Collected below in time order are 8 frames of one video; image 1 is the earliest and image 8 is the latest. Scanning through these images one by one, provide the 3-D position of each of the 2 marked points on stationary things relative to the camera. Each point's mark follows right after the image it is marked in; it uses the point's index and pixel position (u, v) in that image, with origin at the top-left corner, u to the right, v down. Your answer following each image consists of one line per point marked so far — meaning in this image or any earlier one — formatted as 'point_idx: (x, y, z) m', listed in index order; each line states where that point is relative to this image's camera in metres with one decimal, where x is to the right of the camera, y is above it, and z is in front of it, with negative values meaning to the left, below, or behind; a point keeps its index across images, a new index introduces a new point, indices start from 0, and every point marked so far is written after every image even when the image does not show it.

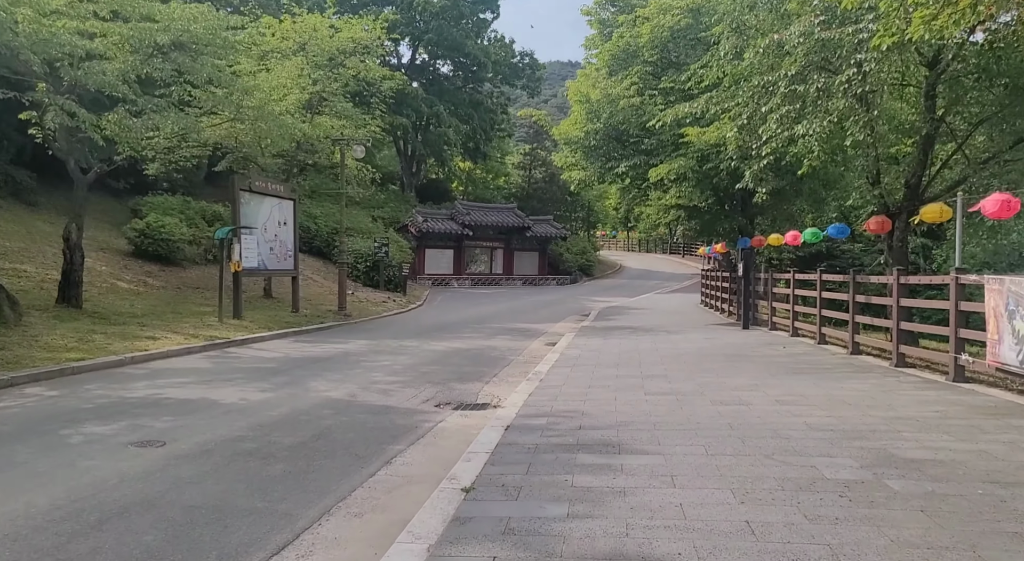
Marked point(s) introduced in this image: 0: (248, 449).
0: (-2.0, -1.3, +6.6) m
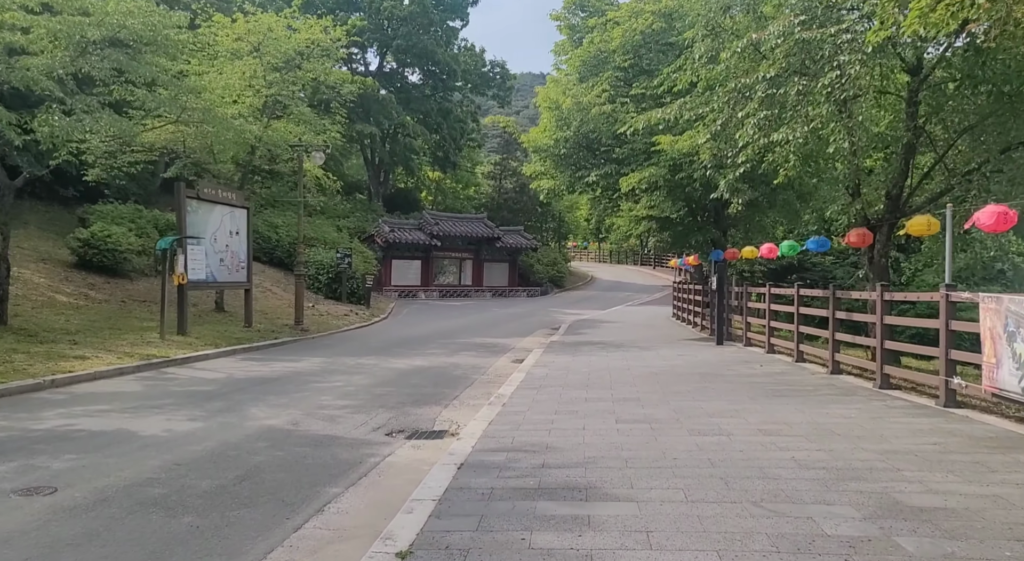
0: (-2.3, -1.4, +5.7) m
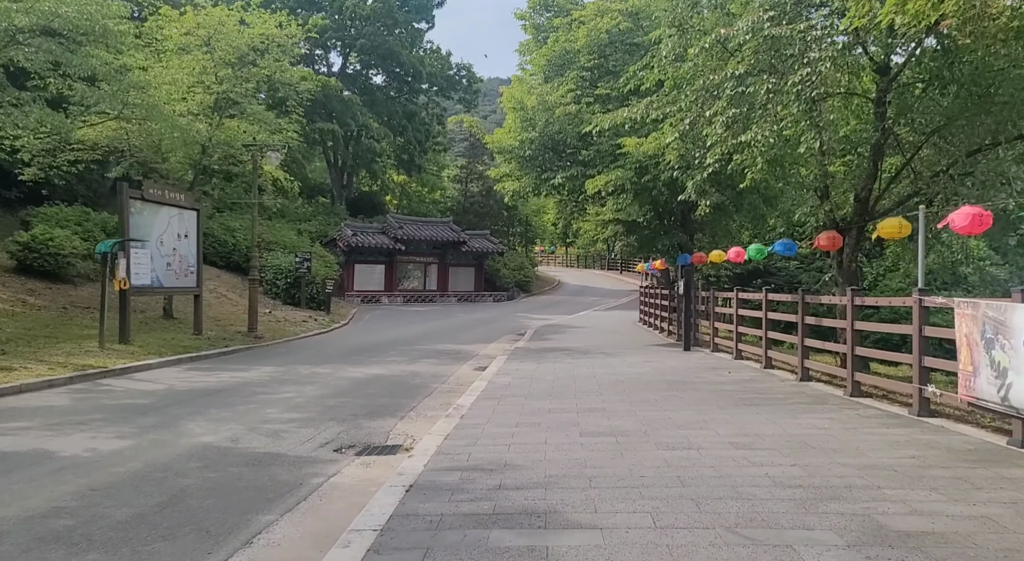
0: (-2.6, -1.4, +5.1) m
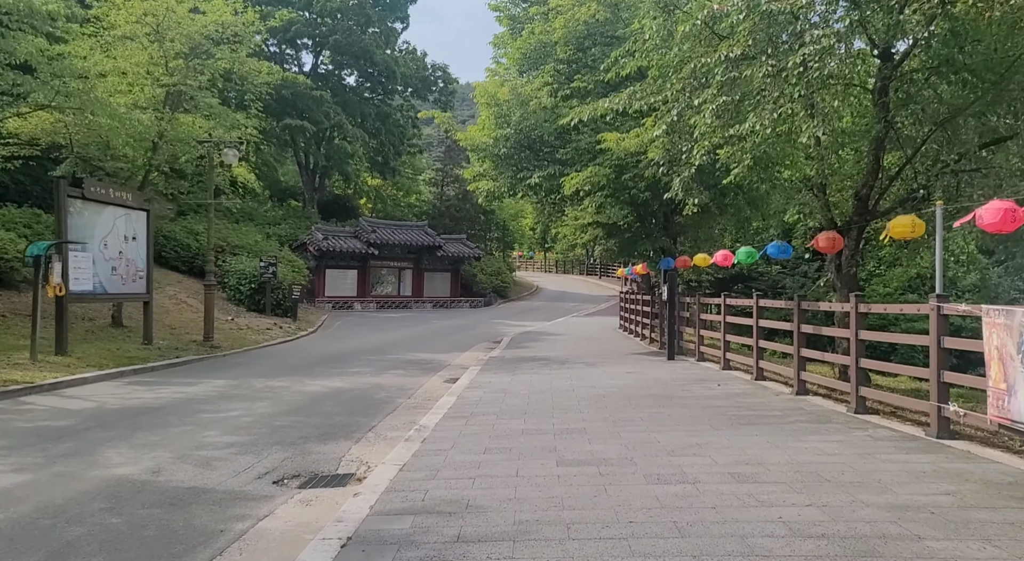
0: (-2.8, -1.4, +3.9) m
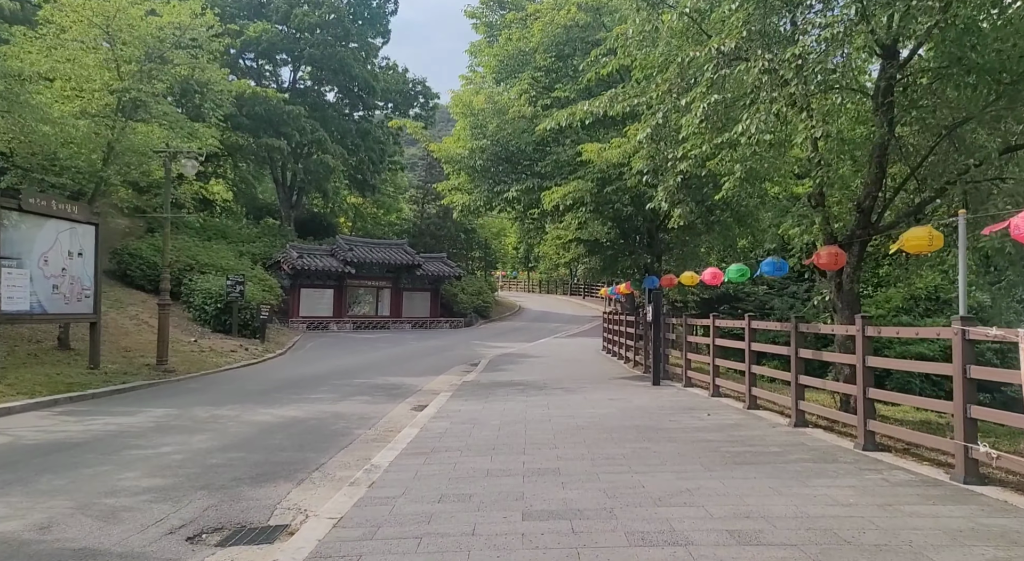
0: (-3.0, -1.5, +2.7) m
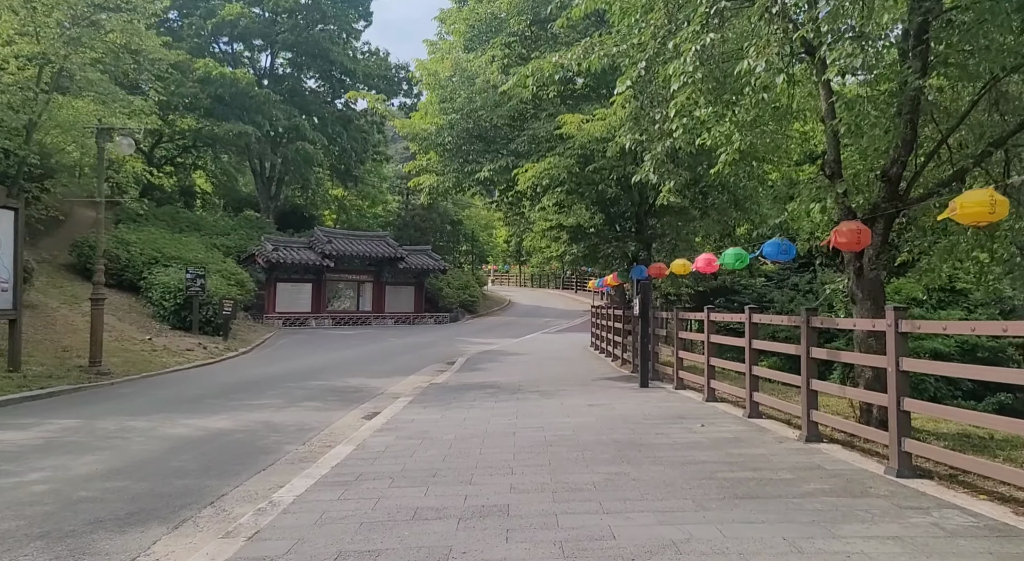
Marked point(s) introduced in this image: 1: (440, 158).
0: (-3.4, -1.4, +0.8) m
1: (-1.4, +2.3, +17.2) m
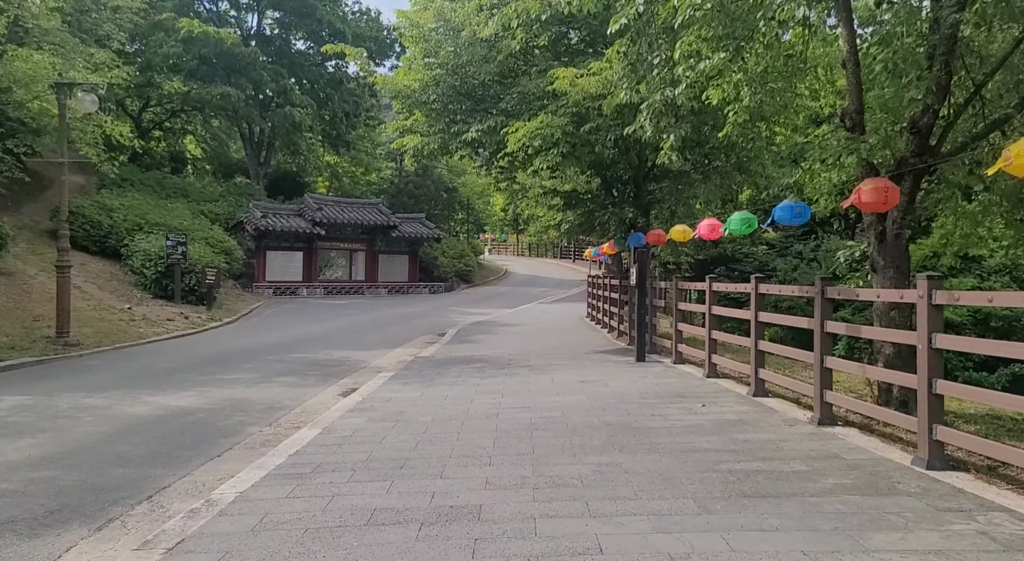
0: (-3.6, -1.4, 0.0) m
1: (-1.6, +2.9, +16.2) m
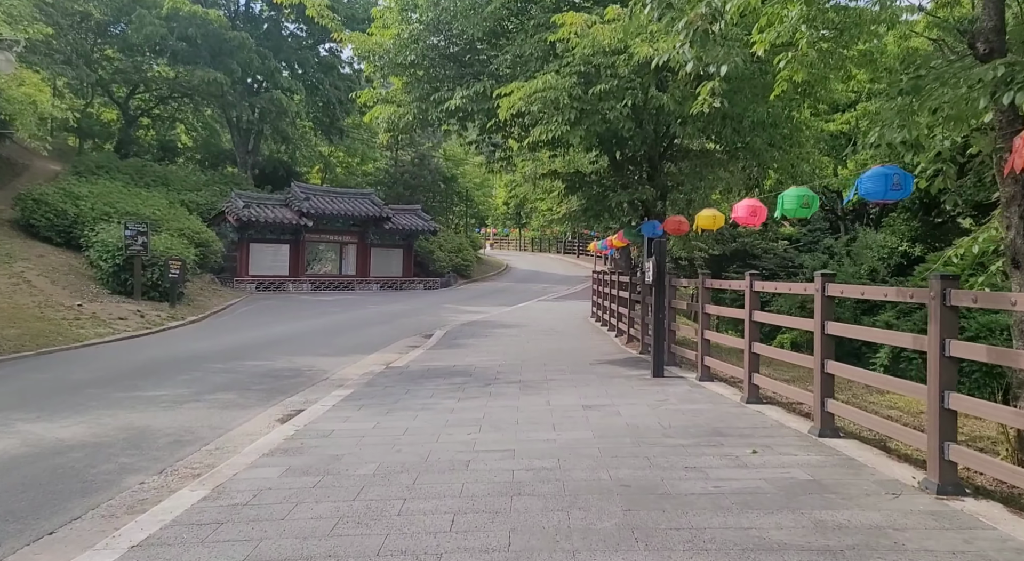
0: (-3.8, -1.4, -2.5) m
1: (-1.7, +3.0, +13.7) m
